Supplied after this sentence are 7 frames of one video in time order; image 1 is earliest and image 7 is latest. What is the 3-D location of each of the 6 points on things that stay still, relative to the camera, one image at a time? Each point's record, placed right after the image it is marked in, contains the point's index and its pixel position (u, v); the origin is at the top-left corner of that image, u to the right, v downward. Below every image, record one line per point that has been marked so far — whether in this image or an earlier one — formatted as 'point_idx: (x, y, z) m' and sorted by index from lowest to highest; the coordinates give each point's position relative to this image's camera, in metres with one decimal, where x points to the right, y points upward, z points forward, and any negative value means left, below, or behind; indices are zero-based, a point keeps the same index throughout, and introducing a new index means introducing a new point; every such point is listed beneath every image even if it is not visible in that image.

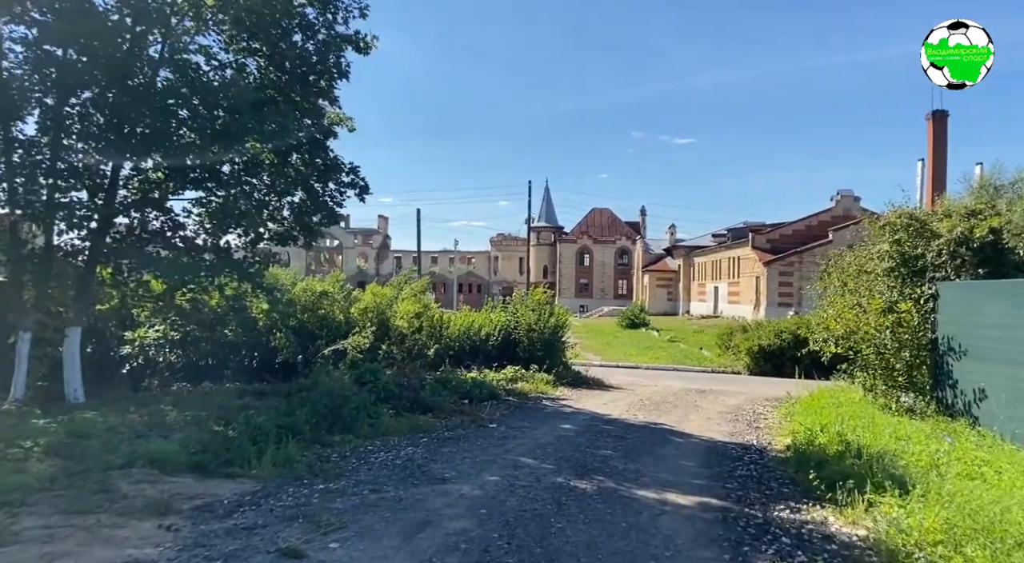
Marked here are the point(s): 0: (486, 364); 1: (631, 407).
0: (-0.6, -1.8, +15.5) m
1: (+2.0, -2.1, +12.0) m
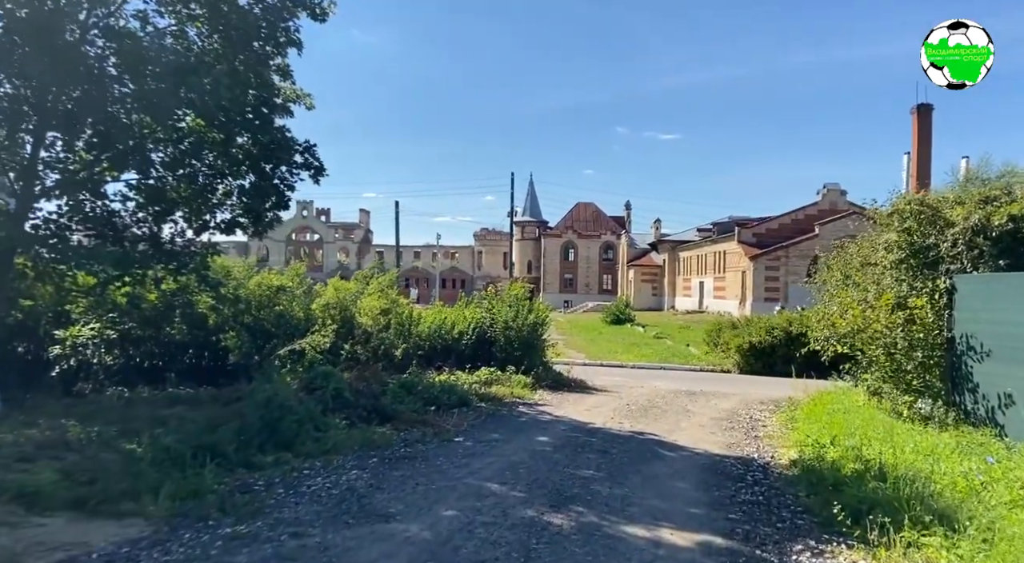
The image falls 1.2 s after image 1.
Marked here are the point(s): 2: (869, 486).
0: (-1.1, -1.7, +14.3) m
1: (+1.6, -2.0, +10.9) m
2: (+3.2, -1.8, +6.3) m
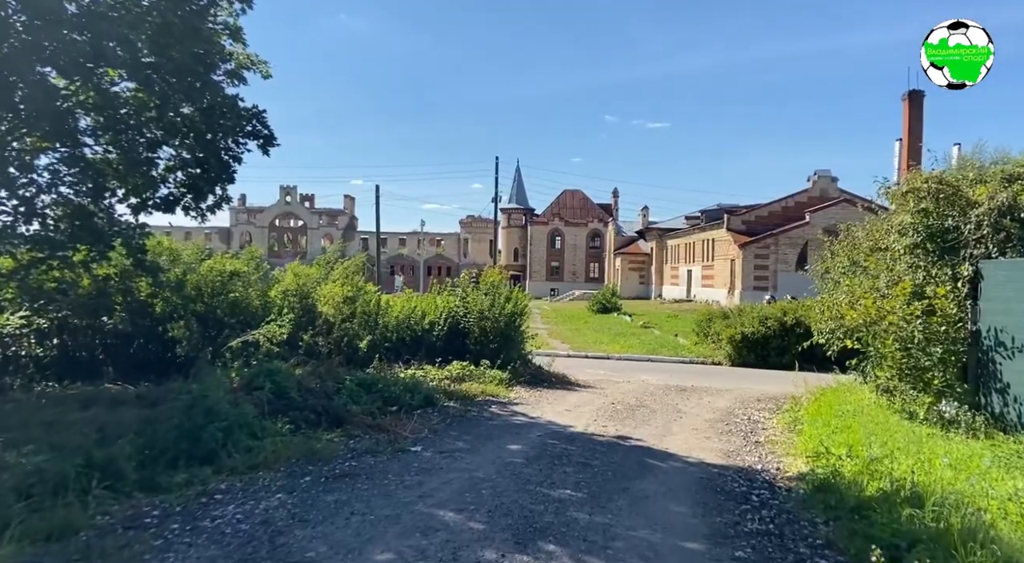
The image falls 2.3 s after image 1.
0: (-1.6, -1.4, +13.1) m
1: (+1.2, -1.8, +9.8) m
2: (+2.9, -1.7, +5.2) m
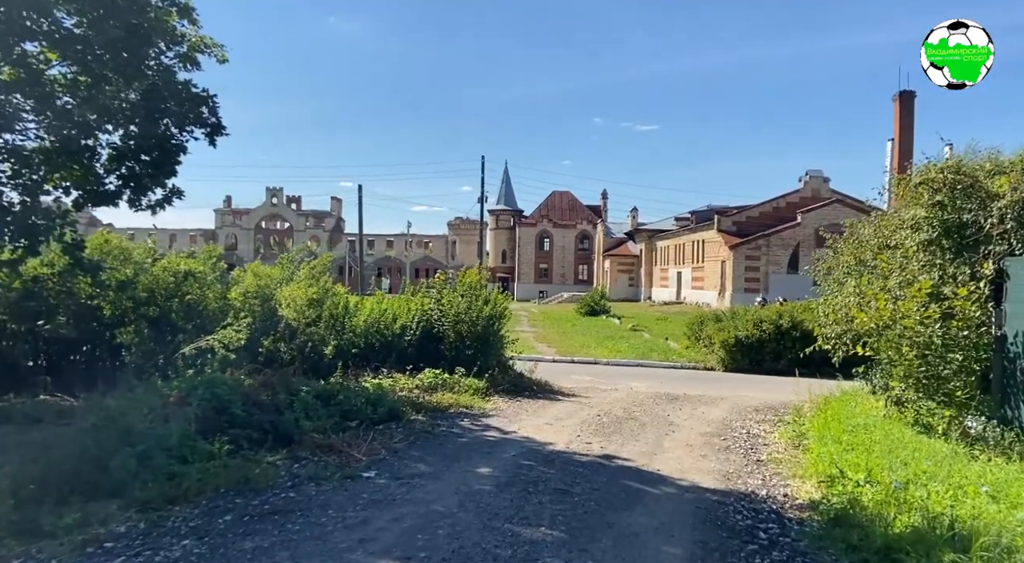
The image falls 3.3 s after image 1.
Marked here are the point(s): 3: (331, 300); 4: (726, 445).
0: (-1.9, -1.5, +12.1) m
1: (+0.9, -1.8, +8.8) m
2: (+2.6, -1.7, +4.3) m
3: (-3.1, -0.3, +12.2) m
4: (+2.5, -1.9, +8.3) m
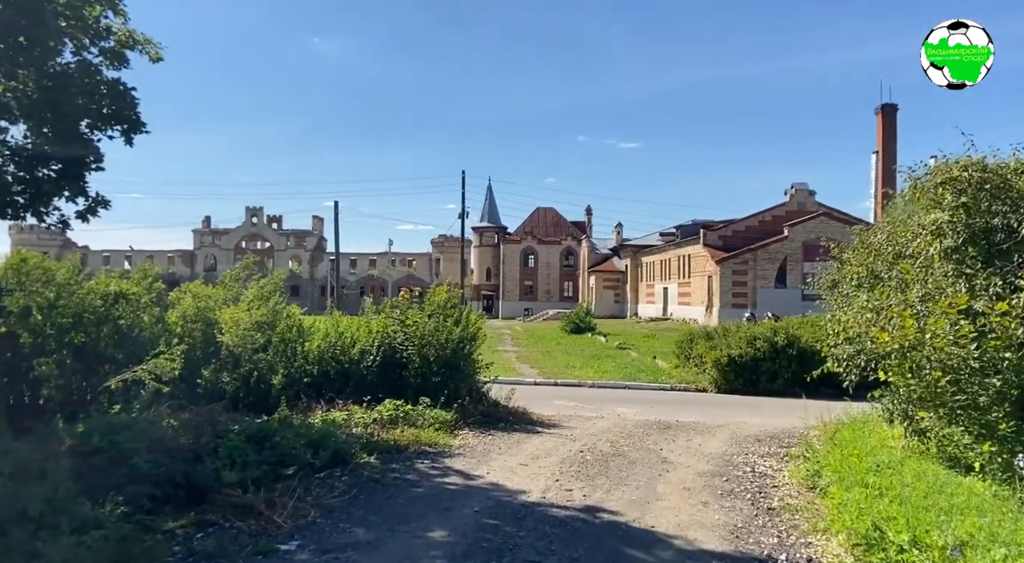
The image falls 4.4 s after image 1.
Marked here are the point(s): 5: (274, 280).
0: (-2.3, -1.8, +10.9) m
1: (+0.5, -2.0, +7.6) m
2: (+2.4, -1.7, +3.1) m
3: (-3.5, -0.6, +10.9) m
4: (+2.2, -2.1, +7.1) m
5: (-3.8, 0.0, +11.2) m
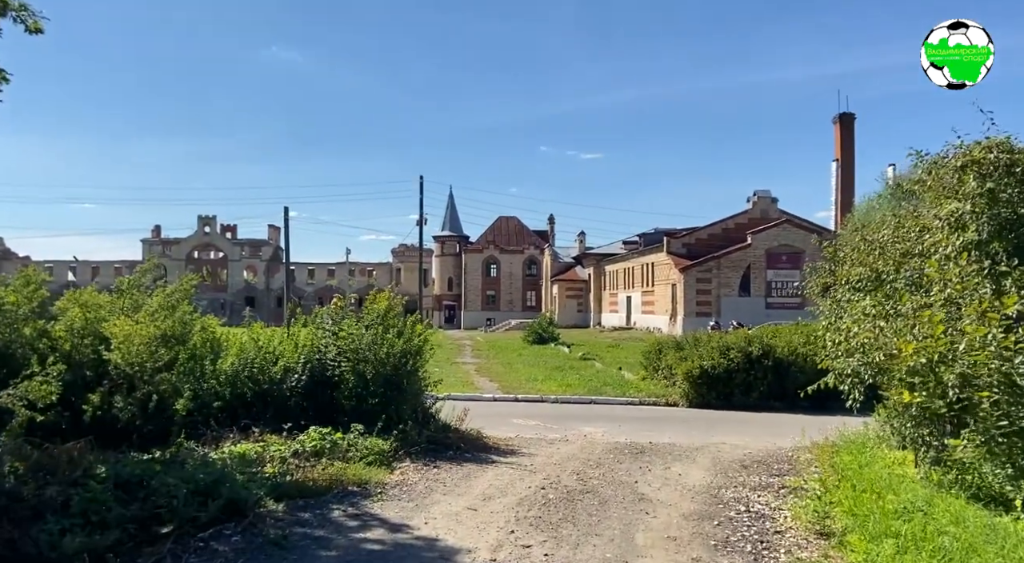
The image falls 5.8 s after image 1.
0: (-3.0, -1.8, +9.3) m
1: (+0.1, -2.0, +6.2) m
2: (+2.1, -1.7, +1.8) m
3: (-4.2, -0.7, +9.3) m
4: (+1.7, -2.1, +5.8) m
5: (-4.4, -0.1, +9.6) m
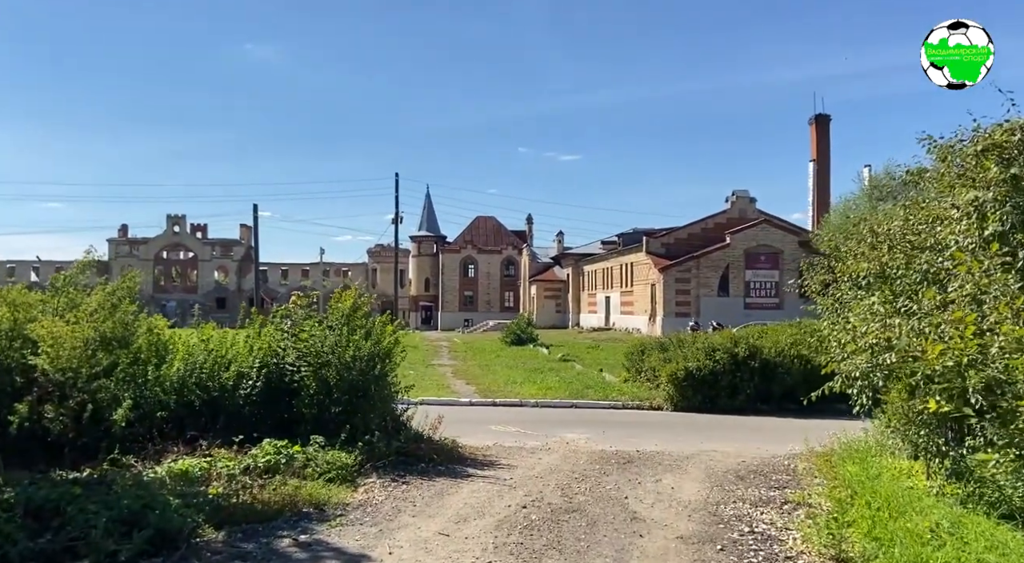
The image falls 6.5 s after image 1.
0: (-3.2, -1.8, +8.4) m
1: (-0.1, -2.0, +5.4) m
2: (+2.1, -1.6, +1.1) m
3: (-4.4, -0.7, +8.4) m
4: (+1.6, -2.0, +5.1) m
5: (-4.7, 0.0, +8.7) m
